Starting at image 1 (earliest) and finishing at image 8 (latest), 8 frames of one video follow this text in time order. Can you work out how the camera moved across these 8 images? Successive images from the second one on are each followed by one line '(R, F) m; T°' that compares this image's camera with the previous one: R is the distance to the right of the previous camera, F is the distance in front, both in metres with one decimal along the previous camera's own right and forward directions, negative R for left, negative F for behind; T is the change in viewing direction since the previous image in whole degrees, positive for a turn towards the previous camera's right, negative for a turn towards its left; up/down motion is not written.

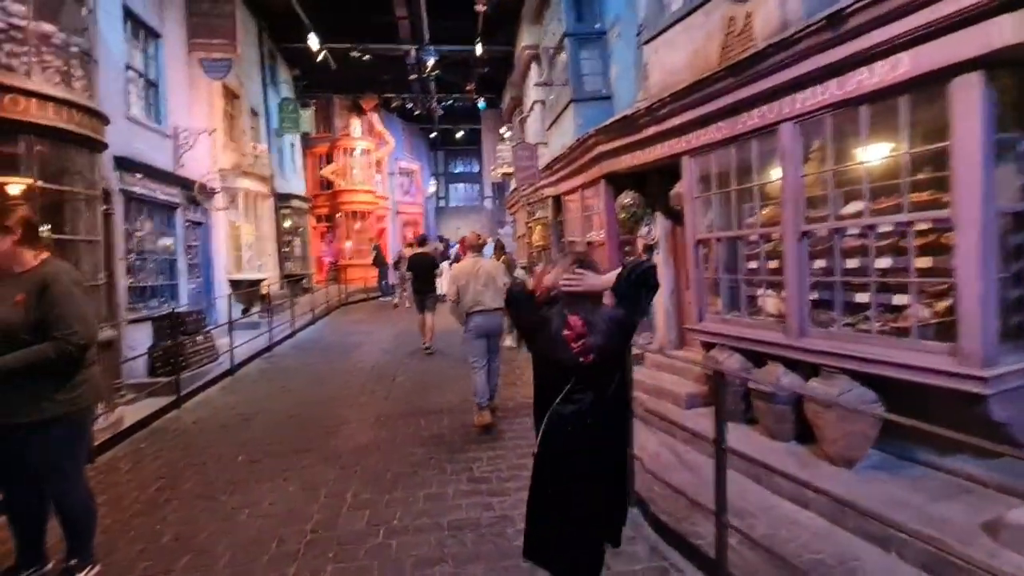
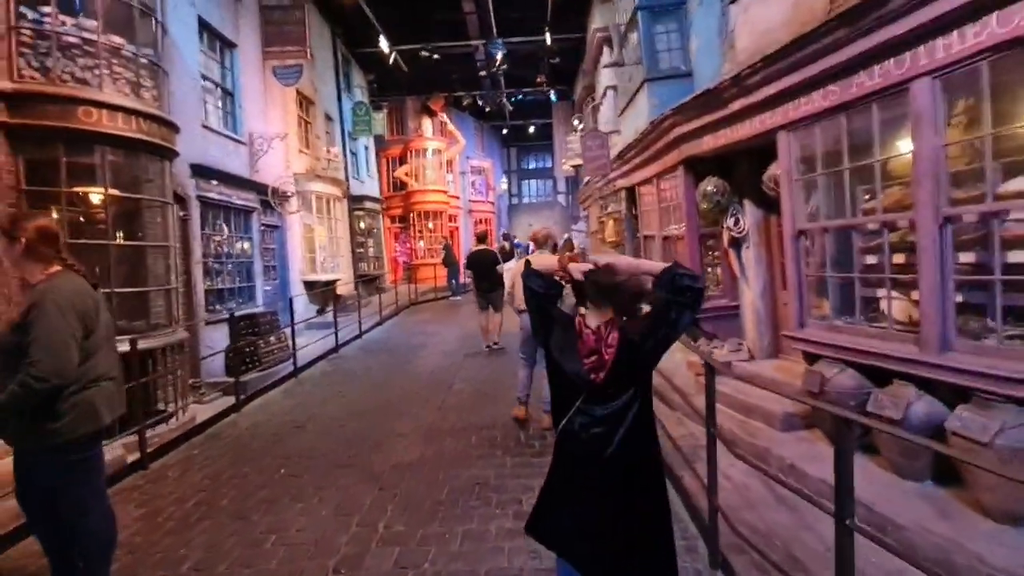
(+0.2, +0.7) m; -9°
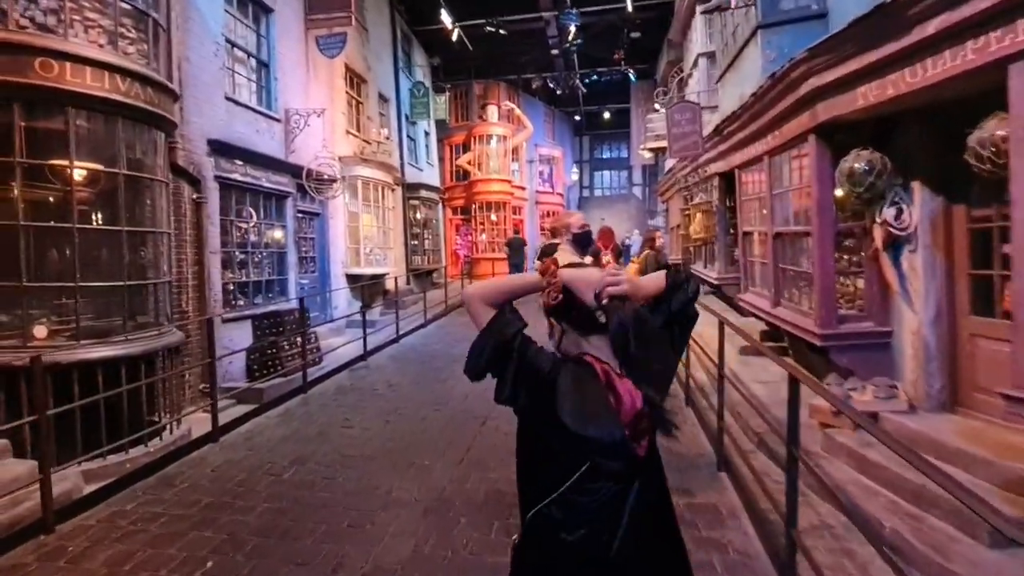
(+0.2, +2.0) m; -8°
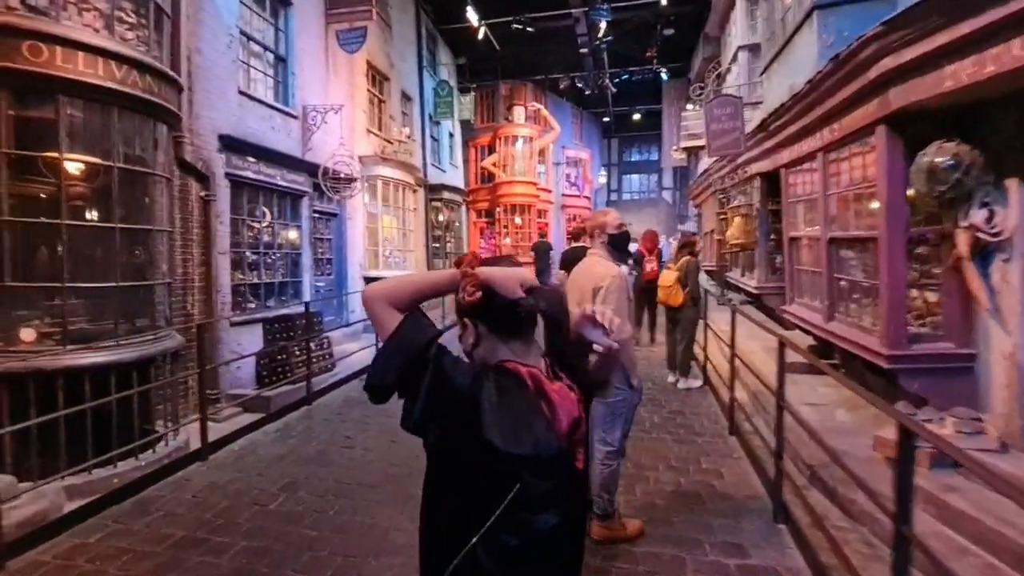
(0.0, +0.7) m; -3°
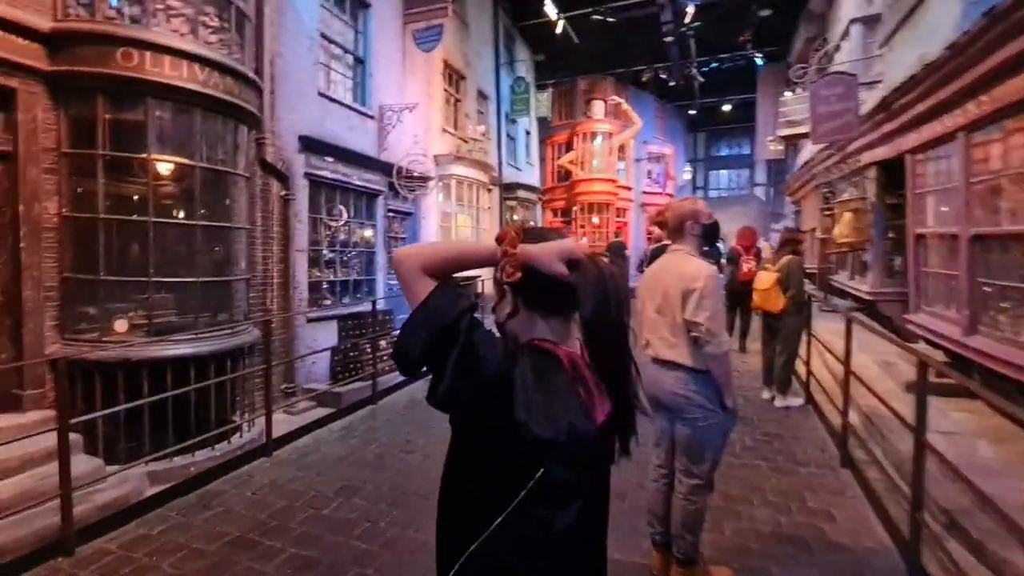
(+0.1, +0.5) m; -9°
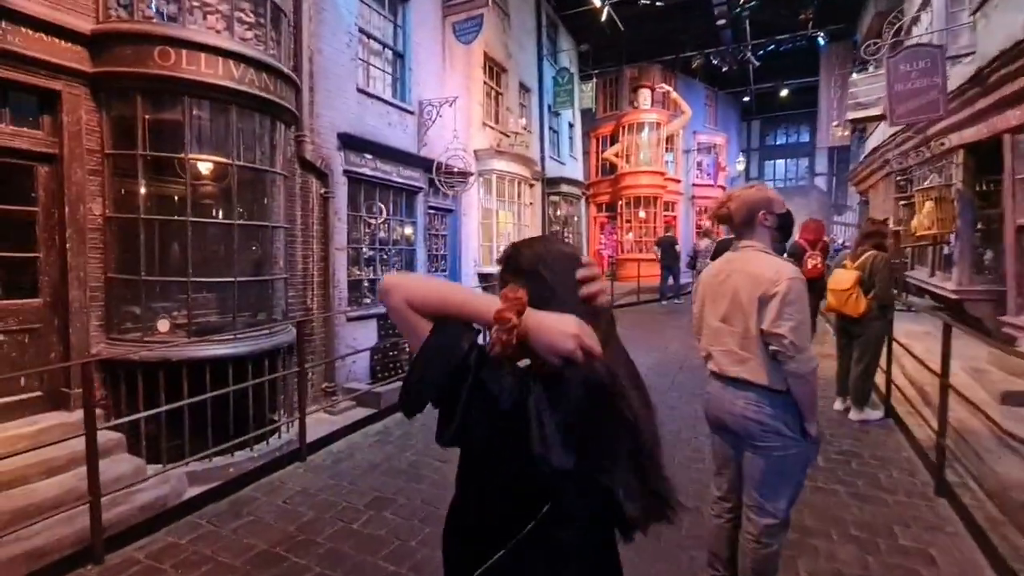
(0.0, +0.4) m; -5°
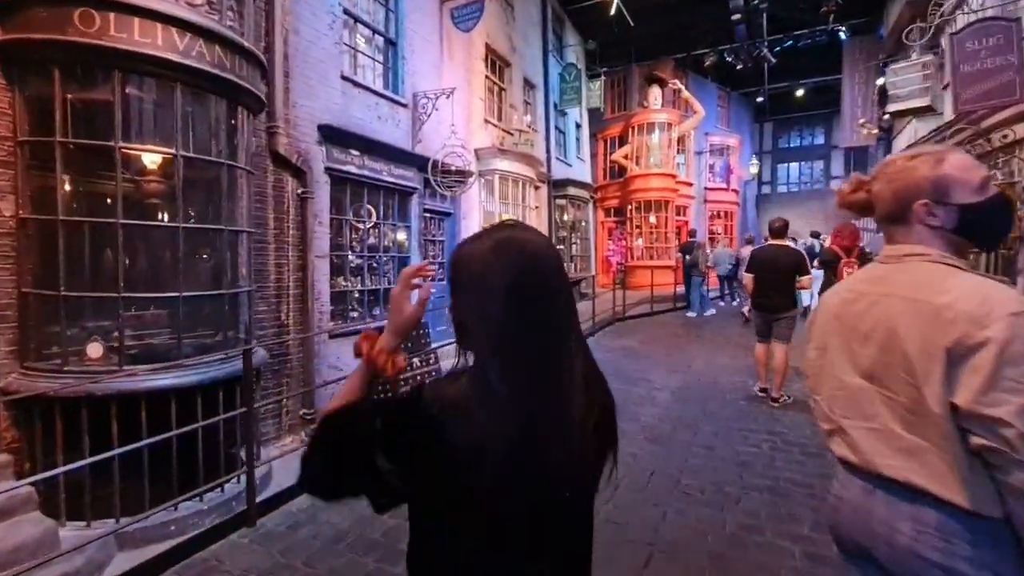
(0.0, +1.1) m; 0°
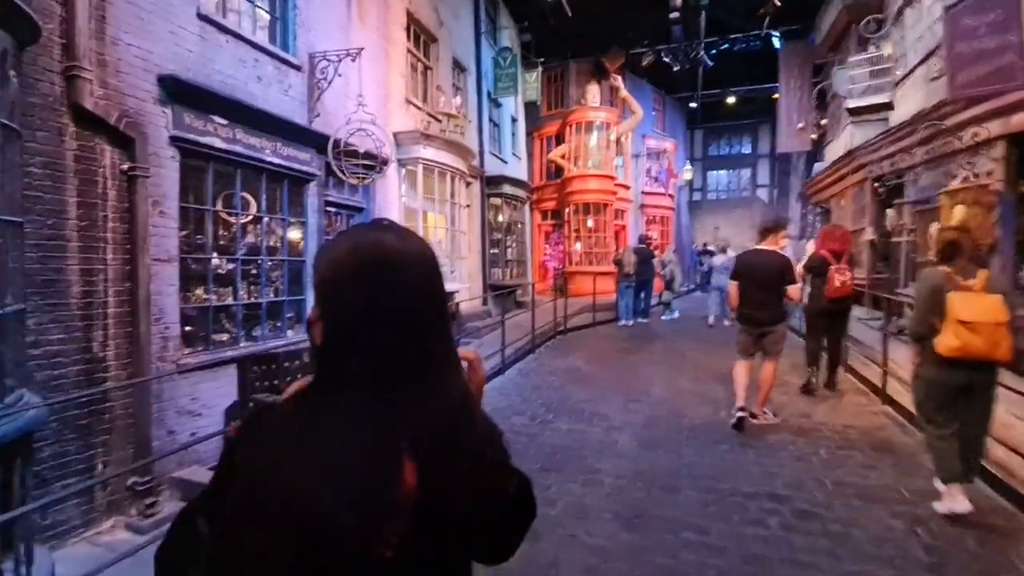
(+0.1, +1.7) m; +8°
